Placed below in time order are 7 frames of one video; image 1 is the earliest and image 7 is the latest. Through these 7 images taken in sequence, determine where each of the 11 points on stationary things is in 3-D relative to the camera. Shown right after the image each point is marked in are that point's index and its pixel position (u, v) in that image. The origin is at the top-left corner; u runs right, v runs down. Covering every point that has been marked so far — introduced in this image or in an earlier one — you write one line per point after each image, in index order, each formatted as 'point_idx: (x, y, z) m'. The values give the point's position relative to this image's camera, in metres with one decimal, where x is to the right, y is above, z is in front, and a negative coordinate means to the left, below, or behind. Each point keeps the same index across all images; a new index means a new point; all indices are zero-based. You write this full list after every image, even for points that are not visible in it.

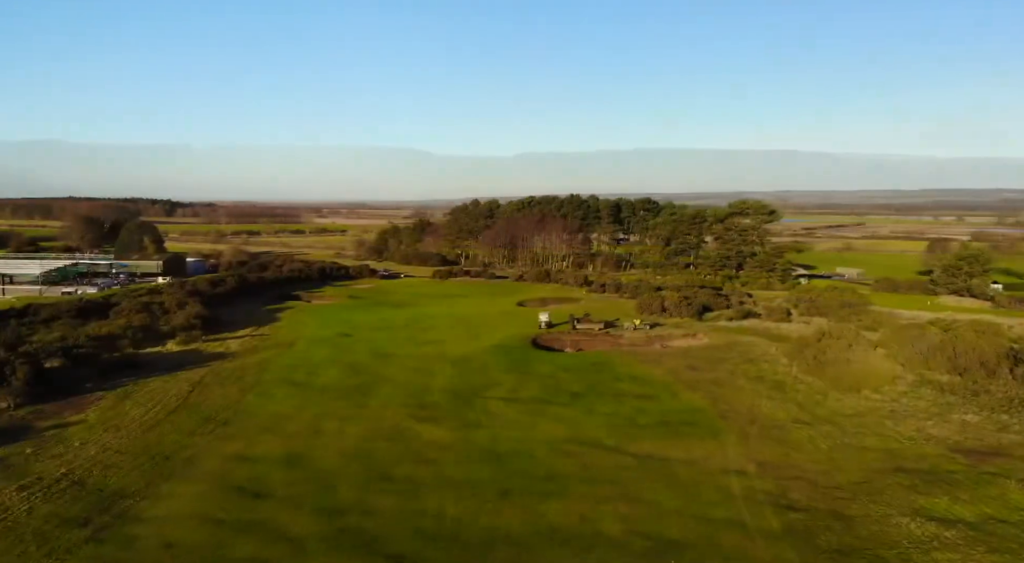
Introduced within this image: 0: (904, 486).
0: (+11.2, -5.8, +20.0) m
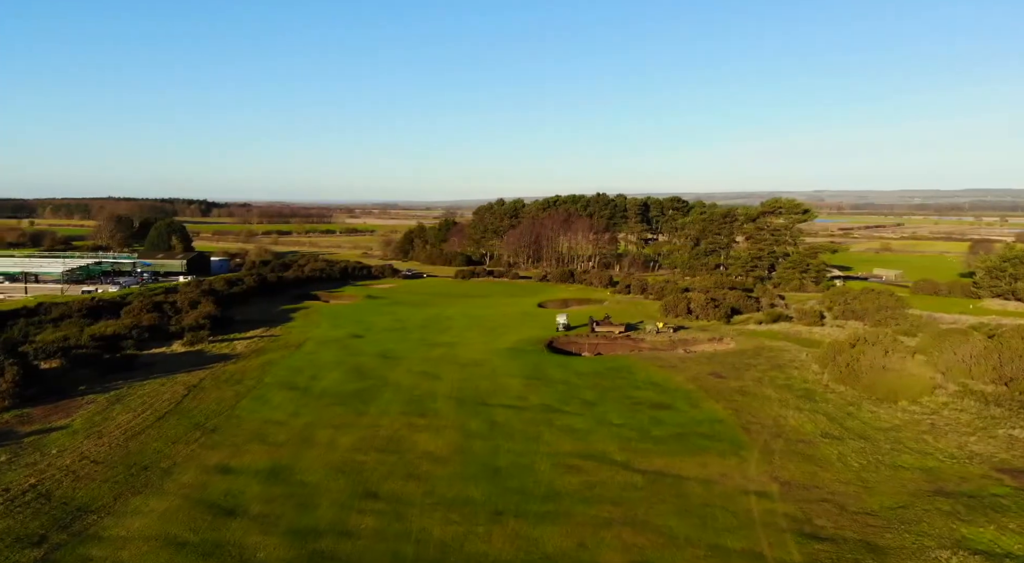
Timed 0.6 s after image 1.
0: (+11.1, -5.9, +18.0) m
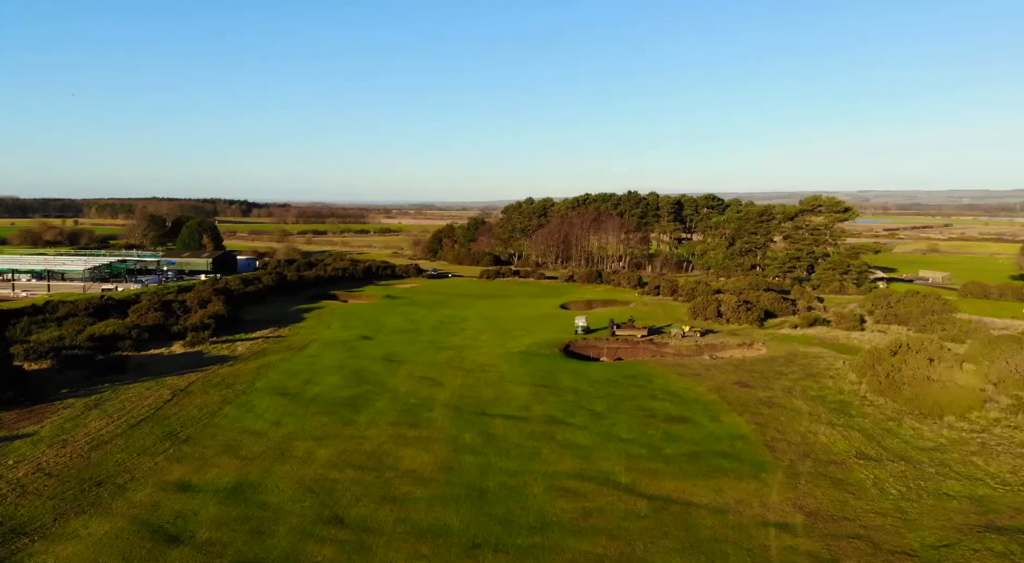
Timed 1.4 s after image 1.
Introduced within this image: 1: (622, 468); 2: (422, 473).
0: (+10.8, -6.0, +15.5) m
1: (+3.0, -5.1, +19.2) m
2: (-2.3, -5.0, +18.2) m
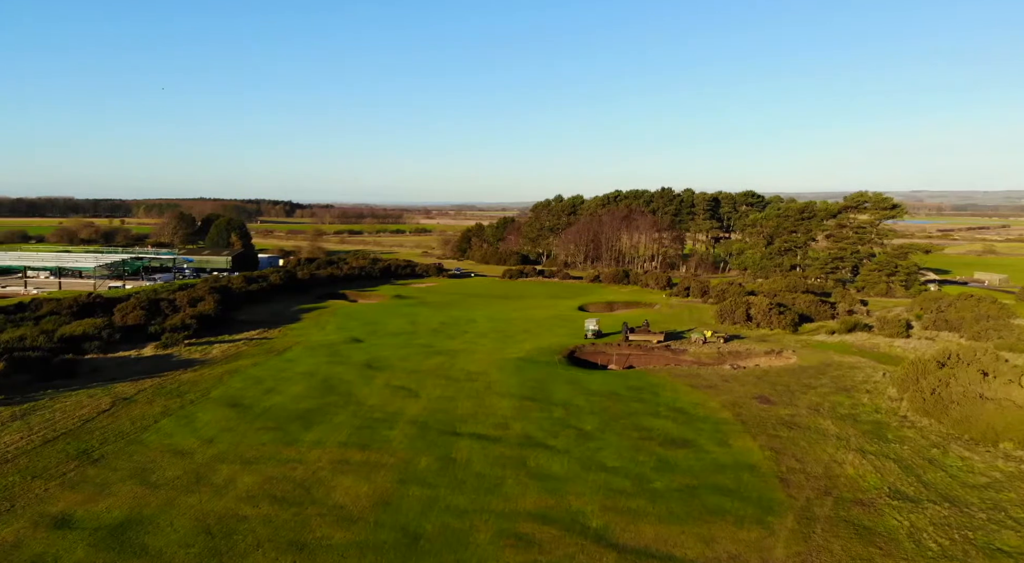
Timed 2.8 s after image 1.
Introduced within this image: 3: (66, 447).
0: (+9.4, -6.0, +11.8) m
1: (+1.9, -5.1, +15.9) m
2: (-3.5, -5.0, +15.2) m
3: (-11.6, -4.3, +18.3) m
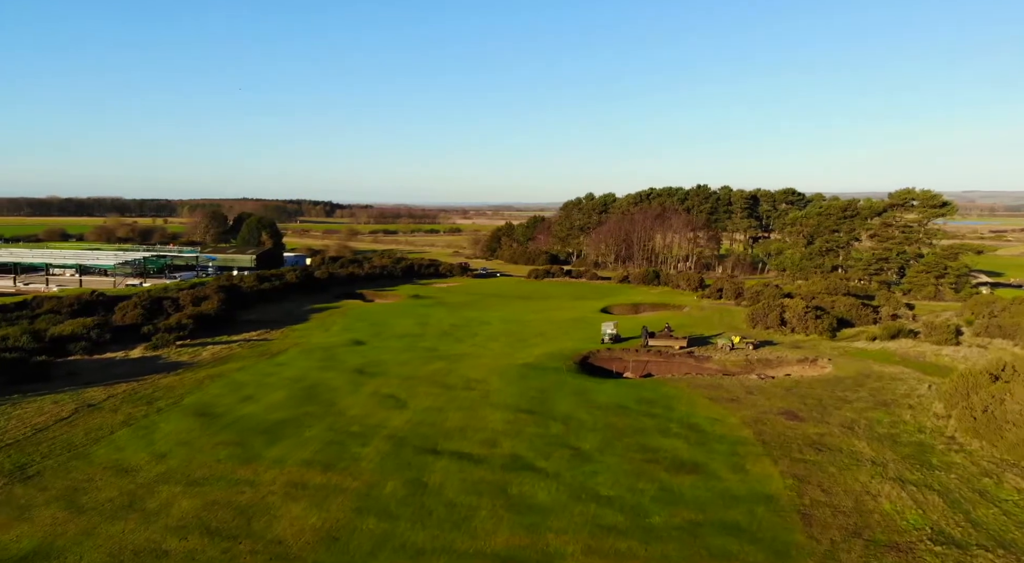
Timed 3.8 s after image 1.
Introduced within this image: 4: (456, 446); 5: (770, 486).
0: (+8.6, -6.1, +9.0) m
1: (+1.3, -5.2, +13.6) m
2: (-4.1, -5.0, +13.1) m
3: (-12.1, -4.3, +16.7) m
4: (-1.5, -4.5, +19.1) m
5: (+6.4, -5.0, +17.2) m
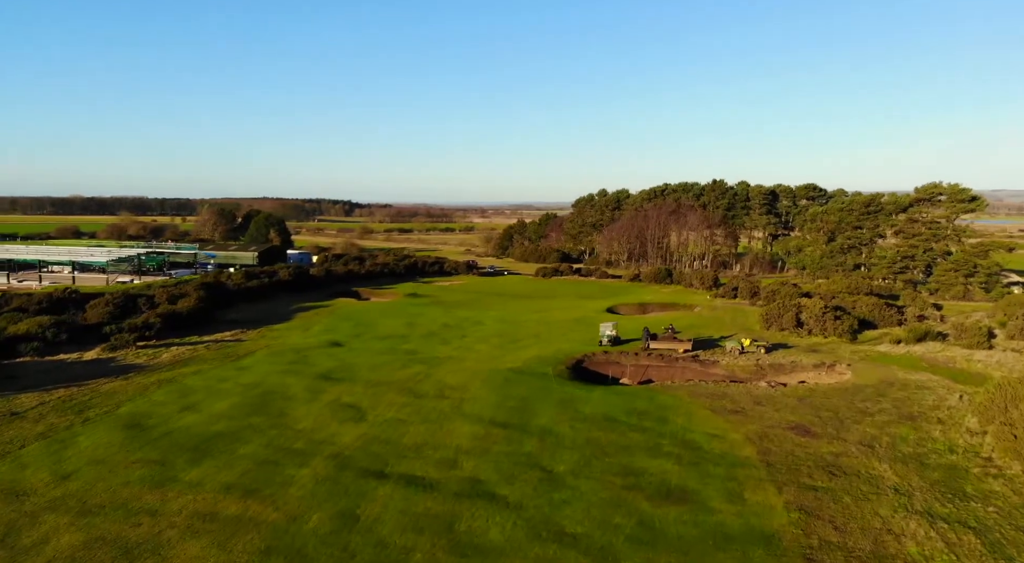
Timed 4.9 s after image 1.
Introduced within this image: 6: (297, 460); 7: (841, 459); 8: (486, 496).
0: (+7.3, -6.1, +6.2) m
1: (+0.2, -5.1, +11.0) m
2: (-5.2, -4.9, +10.7) m
3: (-13.1, -4.2, +14.5) m
4: (-2.5, -4.4, +16.6) m
5: (+5.4, -5.0, +14.4) m
6: (-5.1, -4.3, +16.7) m
7: (+8.7, -4.7, +18.5) m
8: (-0.5, -4.6, +15.1) m
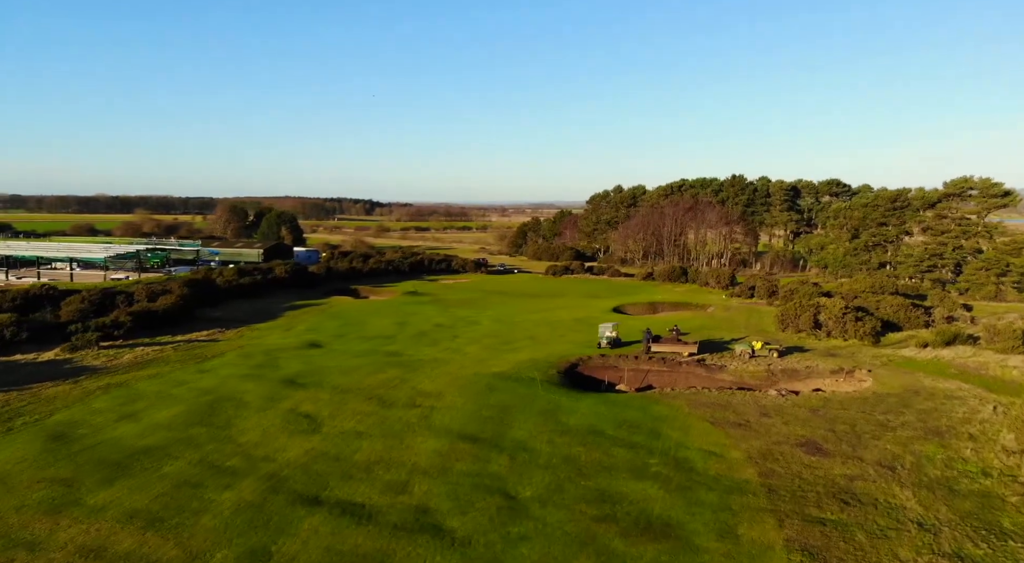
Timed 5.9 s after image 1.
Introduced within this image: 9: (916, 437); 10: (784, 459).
0: (+6.1, -6.0, +3.8) m
1: (-0.9, -5.0, +8.8) m
2: (-6.3, -4.8, +8.6) m
3: (-14.0, -4.1, +12.7) m
4: (-3.4, -4.3, +14.5) m
5: (+4.4, -4.9, +12.1) m
6: (-6.0, -4.2, +14.6) m
7: (+7.9, -4.7, +16.1) m
8: (-1.5, -4.6, +12.9) m
9: (+11.3, -4.4, +19.7) m
10: (+6.9, -4.5, +17.6) m
